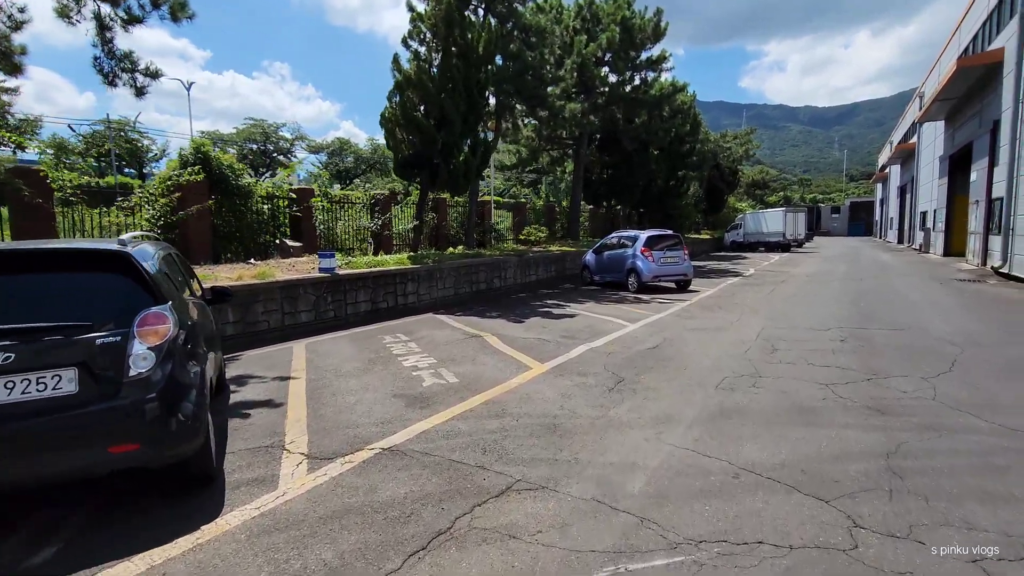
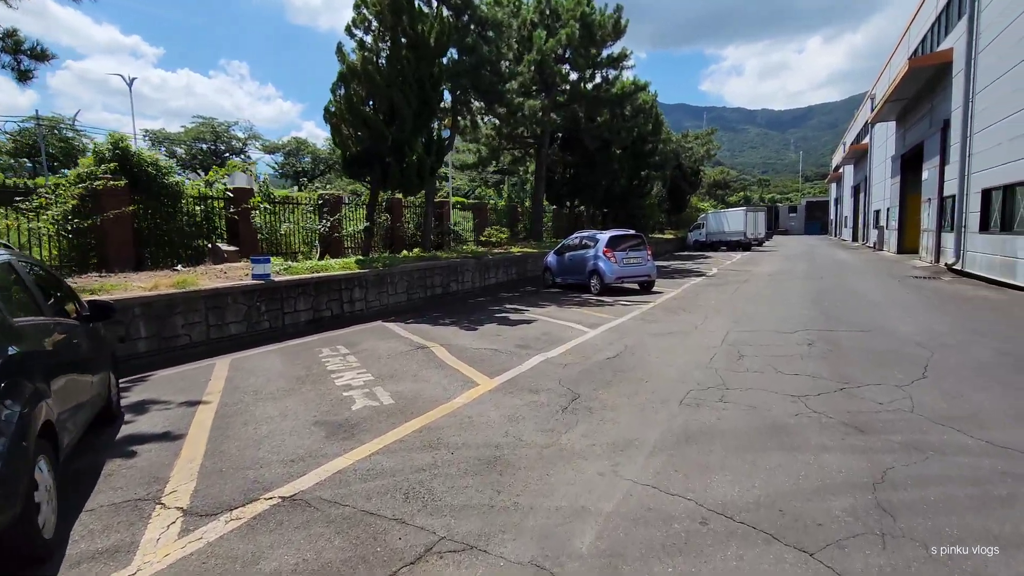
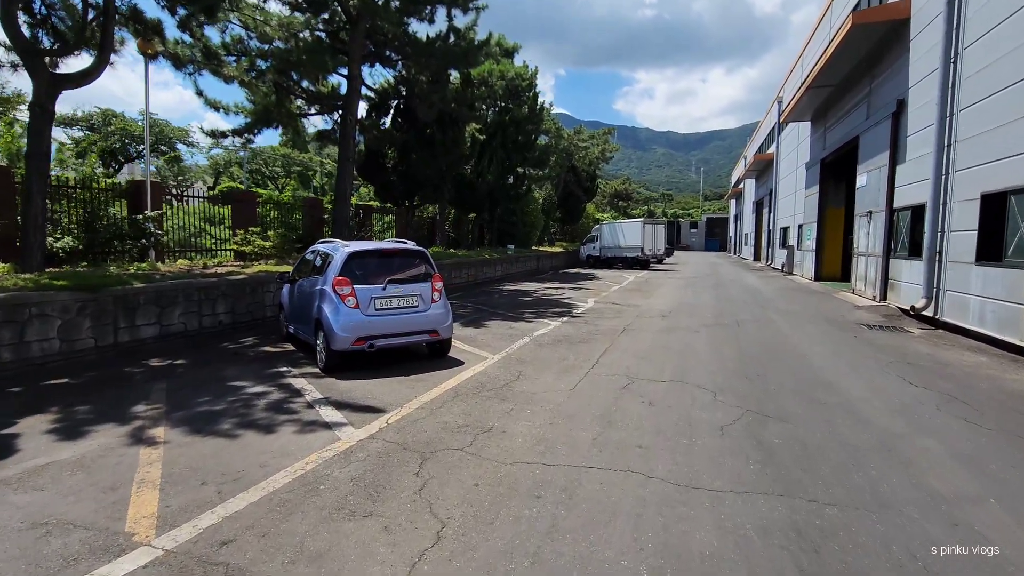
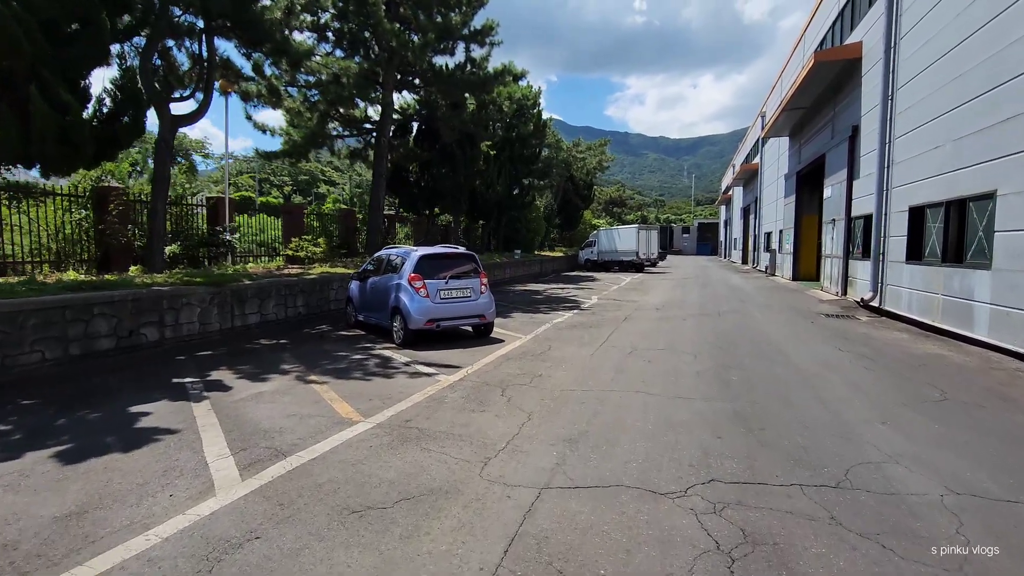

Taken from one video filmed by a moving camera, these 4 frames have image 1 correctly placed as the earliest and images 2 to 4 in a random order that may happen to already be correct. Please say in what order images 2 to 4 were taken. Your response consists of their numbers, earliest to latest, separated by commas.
2, 4, 3
